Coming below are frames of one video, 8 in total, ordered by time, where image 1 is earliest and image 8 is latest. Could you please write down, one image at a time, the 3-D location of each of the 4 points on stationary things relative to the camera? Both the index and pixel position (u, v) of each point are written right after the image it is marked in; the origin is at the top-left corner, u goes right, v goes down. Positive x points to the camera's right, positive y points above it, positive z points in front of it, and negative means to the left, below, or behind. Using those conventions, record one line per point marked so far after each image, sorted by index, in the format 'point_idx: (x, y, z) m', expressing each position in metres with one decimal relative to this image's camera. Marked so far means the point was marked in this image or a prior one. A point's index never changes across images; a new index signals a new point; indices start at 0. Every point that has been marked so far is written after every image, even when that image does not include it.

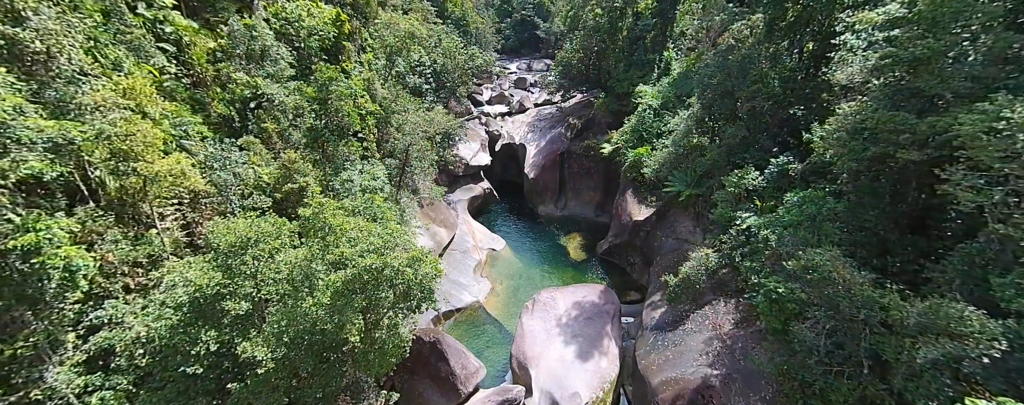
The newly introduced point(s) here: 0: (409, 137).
0: (-4.1, +2.6, +14.8) m
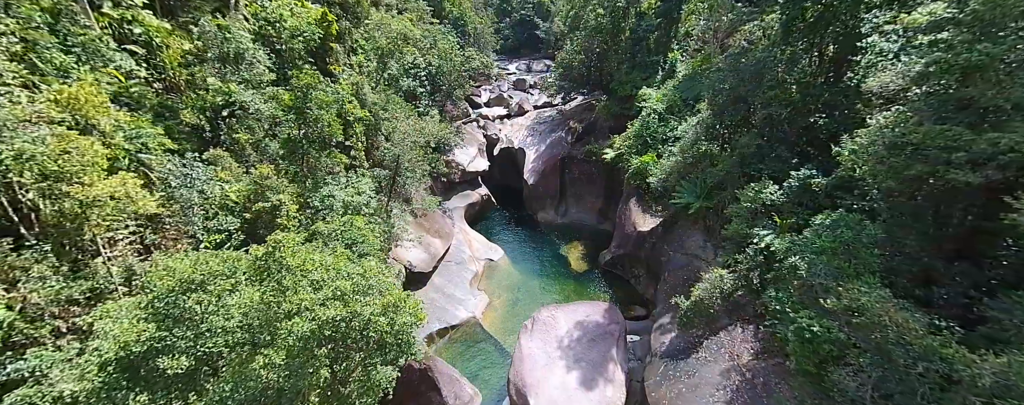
0: (-4.2, +2.2, +13.9) m
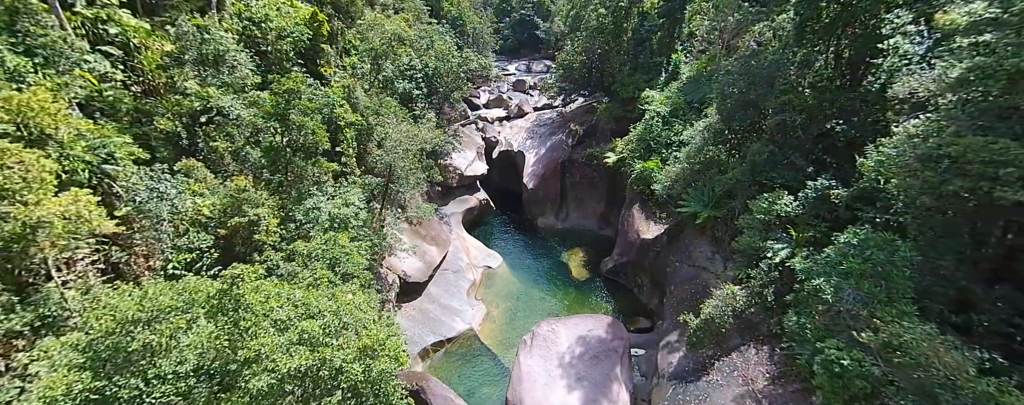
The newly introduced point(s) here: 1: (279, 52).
0: (-4.3, +1.9, +13.2) m
1: (-7.5, +4.8, +11.9) m
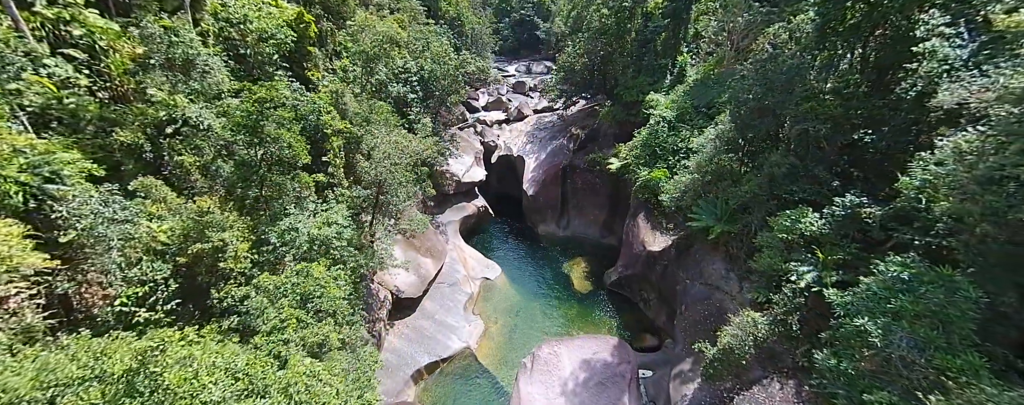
0: (-4.3, +1.5, +12.4) m
1: (-7.5, +4.3, +11.1) m
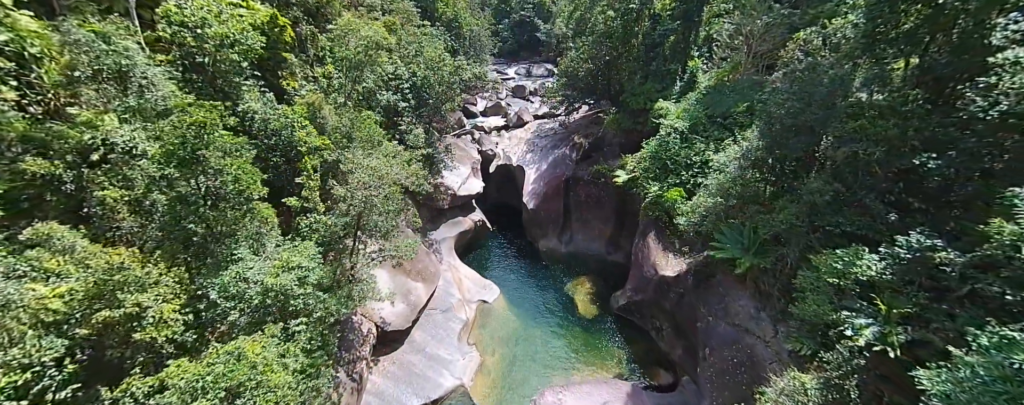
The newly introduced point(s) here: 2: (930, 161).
0: (-4.3, +0.7, +11.0) m
1: (-7.5, +3.6, +9.7) m
2: (+8.4, +0.8, +7.5) m
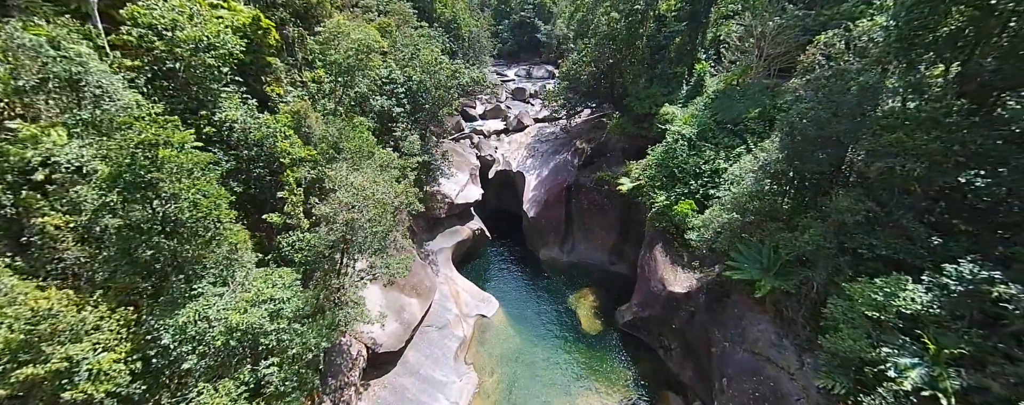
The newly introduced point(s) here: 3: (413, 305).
0: (-4.3, +0.3, +10.2) m
1: (-7.5, +3.2, +8.9) m
2: (+8.4, +0.4, +6.7) m
3: (-3.6, -3.8, +13.8) m
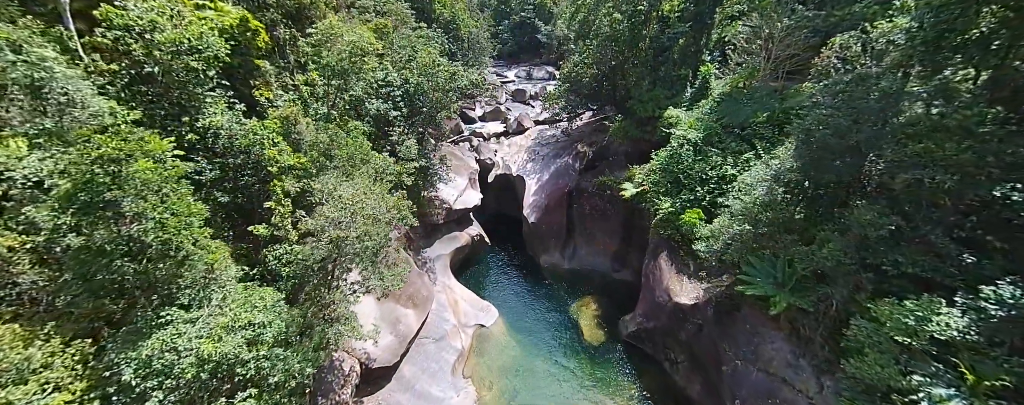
0: (-4.3, 0.0, +9.7) m
1: (-7.5, +2.9, +8.4) m
2: (+8.4, +0.1, +6.2) m
3: (-3.6, -4.1, +13.3) m
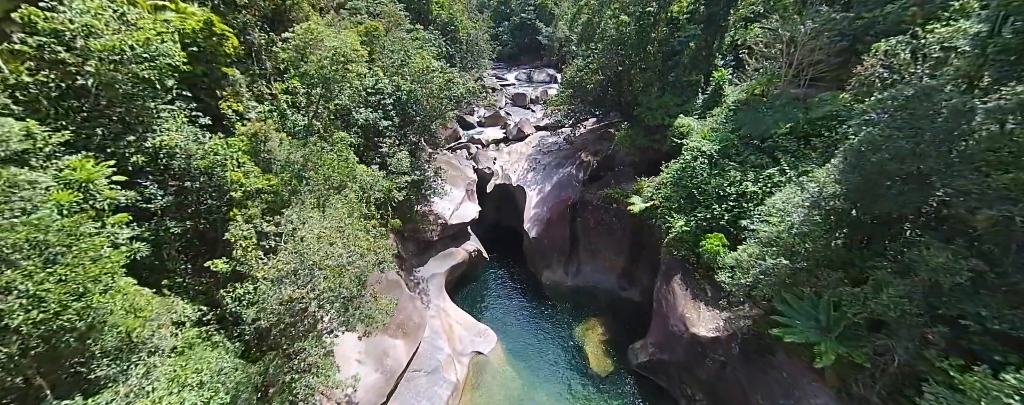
0: (-4.3, -0.6, +8.4) m
1: (-7.5, +2.2, +7.2) m
2: (+8.4, -0.5, +4.9) m
3: (-3.6, -4.7, +12.0) m
